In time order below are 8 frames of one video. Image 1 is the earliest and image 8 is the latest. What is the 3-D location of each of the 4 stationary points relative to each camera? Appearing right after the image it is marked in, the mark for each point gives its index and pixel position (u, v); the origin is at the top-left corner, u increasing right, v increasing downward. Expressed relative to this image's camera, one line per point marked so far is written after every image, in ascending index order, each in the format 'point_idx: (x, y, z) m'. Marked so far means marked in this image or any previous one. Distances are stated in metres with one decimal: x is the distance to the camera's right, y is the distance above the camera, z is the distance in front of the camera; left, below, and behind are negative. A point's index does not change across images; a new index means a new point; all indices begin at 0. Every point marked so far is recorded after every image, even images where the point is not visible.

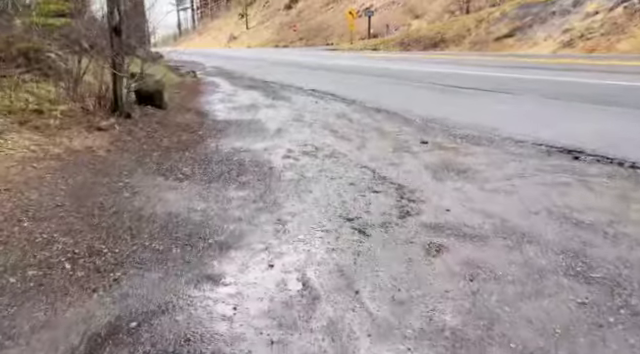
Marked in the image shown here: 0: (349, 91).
0: (+0.6, +1.9, +11.4) m
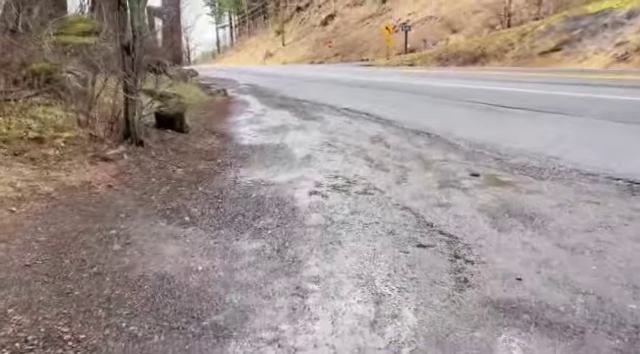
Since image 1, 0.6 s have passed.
0: (+1.3, +1.4, +10.7) m
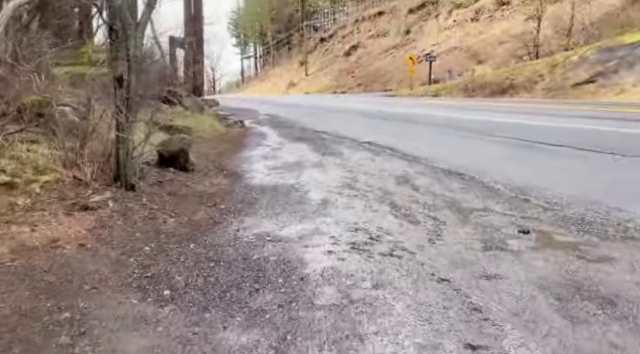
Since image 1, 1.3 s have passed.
0: (+1.7, +0.6, +10.0) m
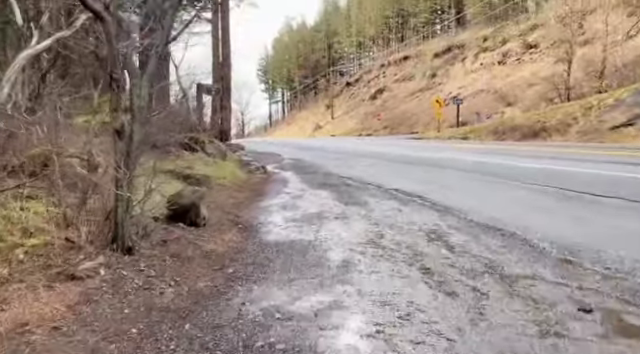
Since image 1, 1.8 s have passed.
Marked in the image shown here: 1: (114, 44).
0: (+2.2, -0.3, +9.4) m
1: (-1.5, +1.0, +3.8) m
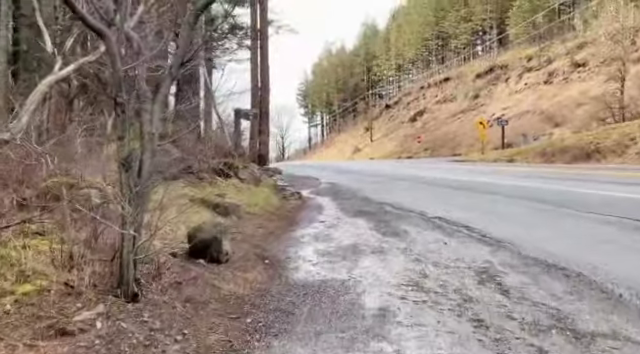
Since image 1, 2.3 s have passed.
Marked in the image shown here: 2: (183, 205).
0: (+2.8, -0.8, +8.6) m
1: (-1.3, +0.7, +3.4) m
2: (-1.9, -0.4, +7.2) m
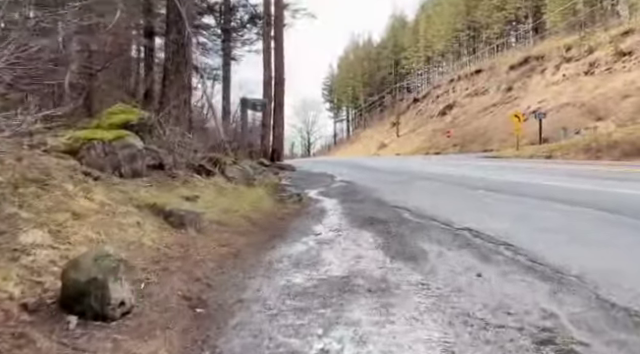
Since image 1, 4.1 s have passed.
0: (+2.7, -0.8, +6.4) m
1: (-1.7, +0.7, +1.4) m
2: (-2.1, -0.4, +5.2) m
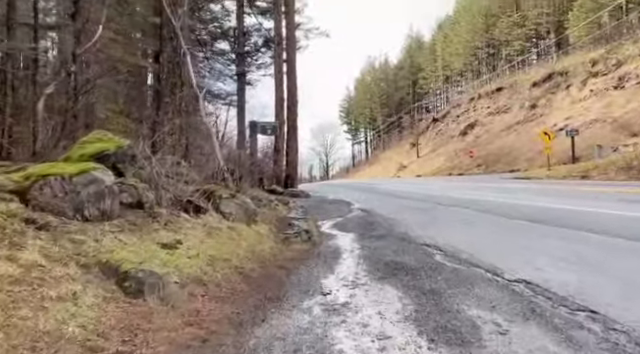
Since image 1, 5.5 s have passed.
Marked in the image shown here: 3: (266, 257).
0: (+2.8, -1.1, +4.8) m
1: (-1.8, +0.5, 0.0) m
2: (-2.0, -0.8, +3.7) m
3: (-0.7, -1.1, +7.0) m
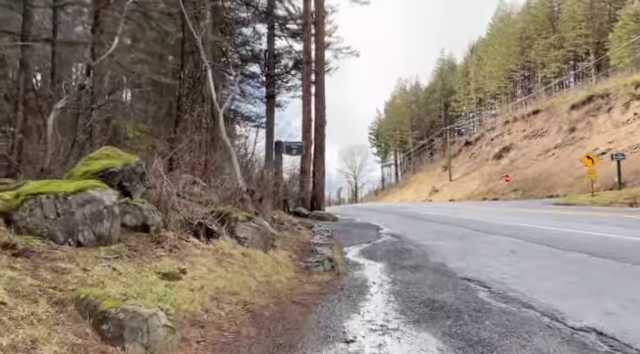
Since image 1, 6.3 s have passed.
0: (+3.0, -1.3, +3.7) m
1: (-1.9, +0.6, -0.7) m
2: (-1.9, -0.9, +3.0) m
3: (-0.4, -1.3, +6.1) m
